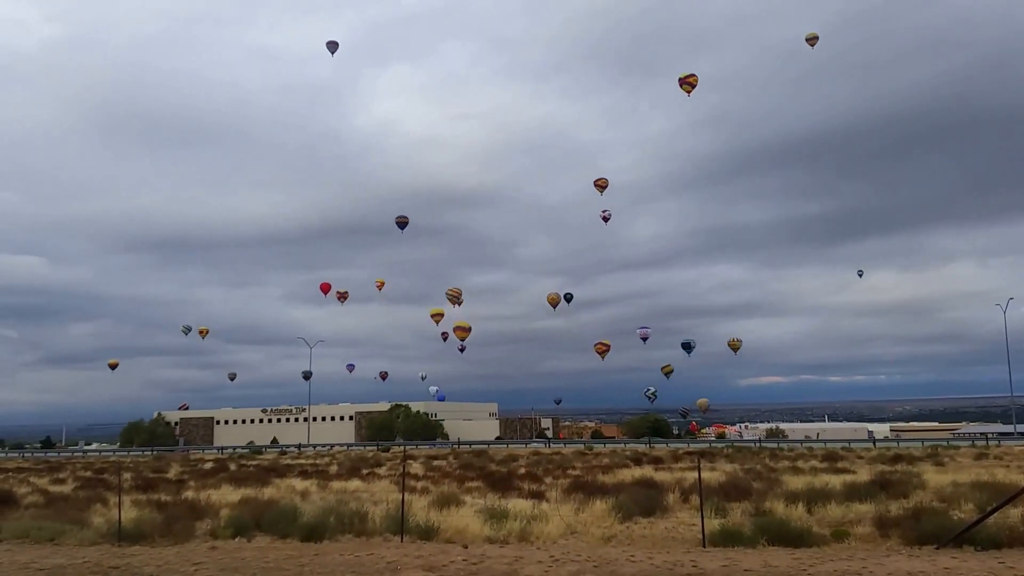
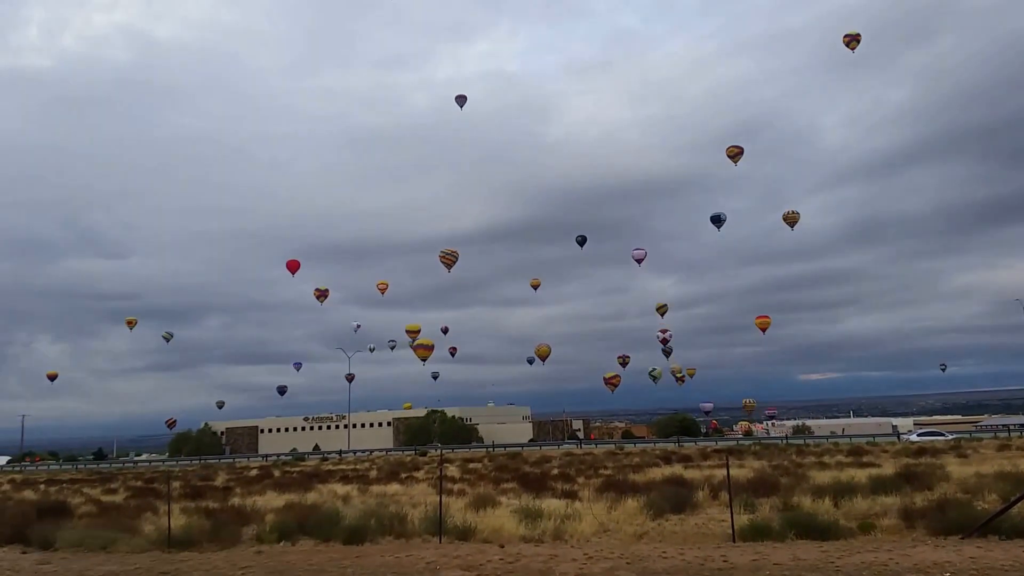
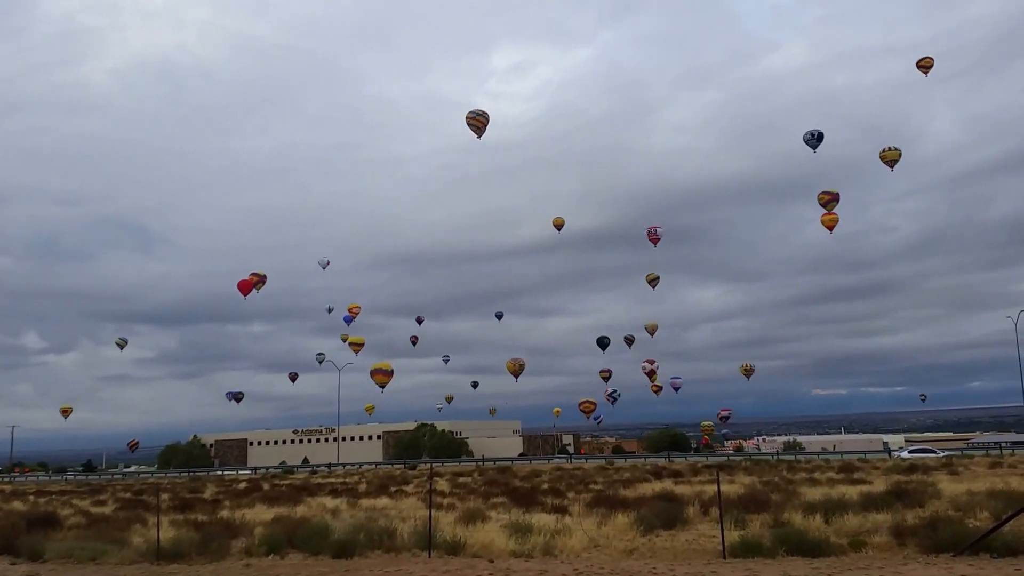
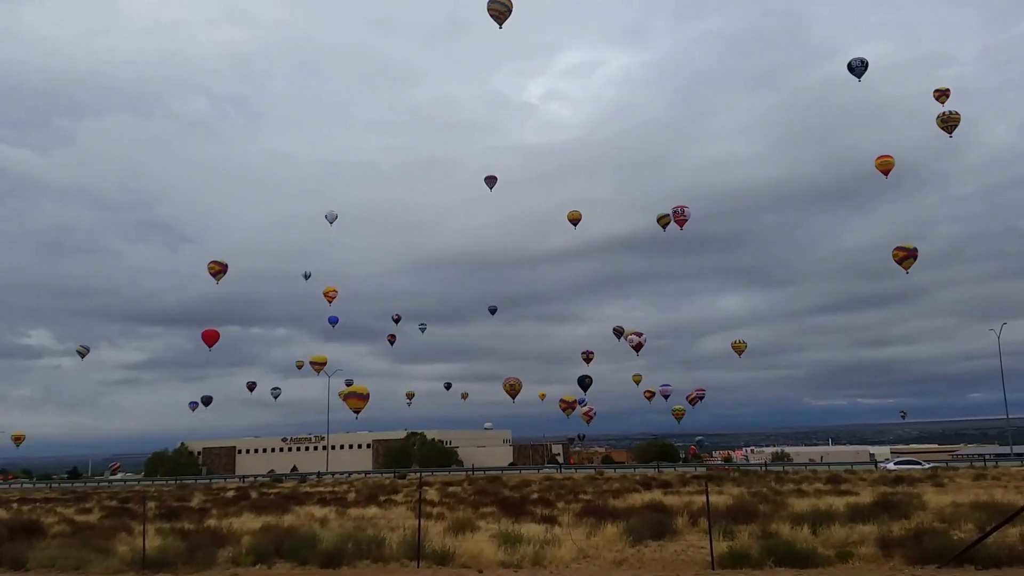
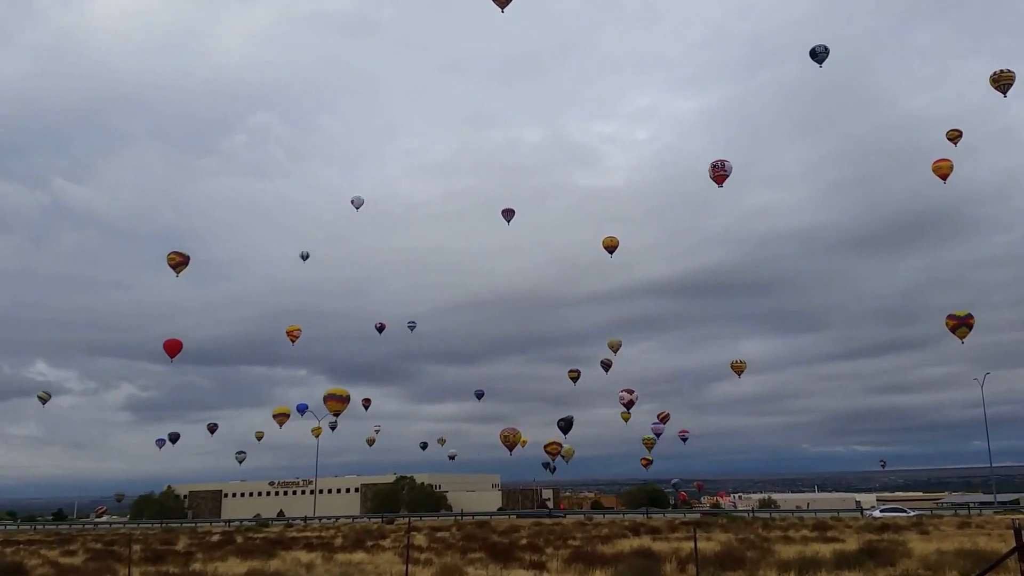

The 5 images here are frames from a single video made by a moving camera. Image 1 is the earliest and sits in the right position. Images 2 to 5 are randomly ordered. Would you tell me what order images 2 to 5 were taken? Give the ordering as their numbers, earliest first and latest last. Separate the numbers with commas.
2, 3, 4, 5
